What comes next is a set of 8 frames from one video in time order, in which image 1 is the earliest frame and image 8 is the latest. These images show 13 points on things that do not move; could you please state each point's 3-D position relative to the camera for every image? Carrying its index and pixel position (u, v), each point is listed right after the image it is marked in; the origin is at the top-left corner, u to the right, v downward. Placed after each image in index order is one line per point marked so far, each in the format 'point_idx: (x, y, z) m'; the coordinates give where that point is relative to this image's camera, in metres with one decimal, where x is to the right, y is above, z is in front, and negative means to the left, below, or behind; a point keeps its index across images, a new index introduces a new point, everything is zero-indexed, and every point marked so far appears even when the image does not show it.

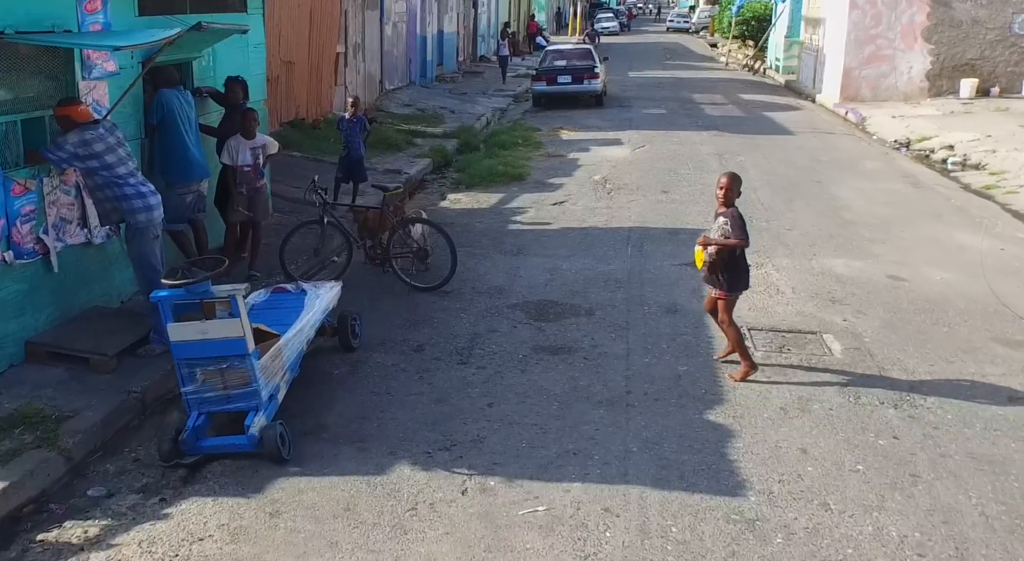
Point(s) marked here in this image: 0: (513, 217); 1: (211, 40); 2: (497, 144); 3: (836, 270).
0: (0.0, +0.7, +12.8) m
1: (-2.4, +1.9, +9.6) m
2: (-0.2, +2.2, +19.3) m
3: (+2.7, +0.1, +9.8) m
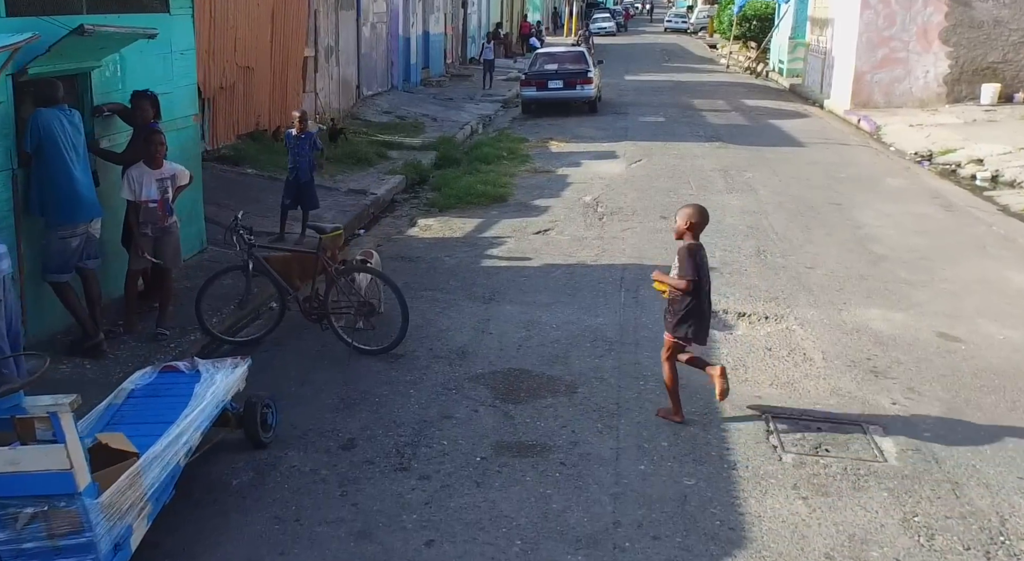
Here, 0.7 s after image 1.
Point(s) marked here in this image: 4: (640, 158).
0: (-0.2, +0.3, +11.1) m
1: (-2.6, +1.5, +7.8) m
2: (-0.5, +1.8, +17.6) m
3: (+2.4, -0.3, +8.1) m
4: (+1.8, +1.8, +17.2) m
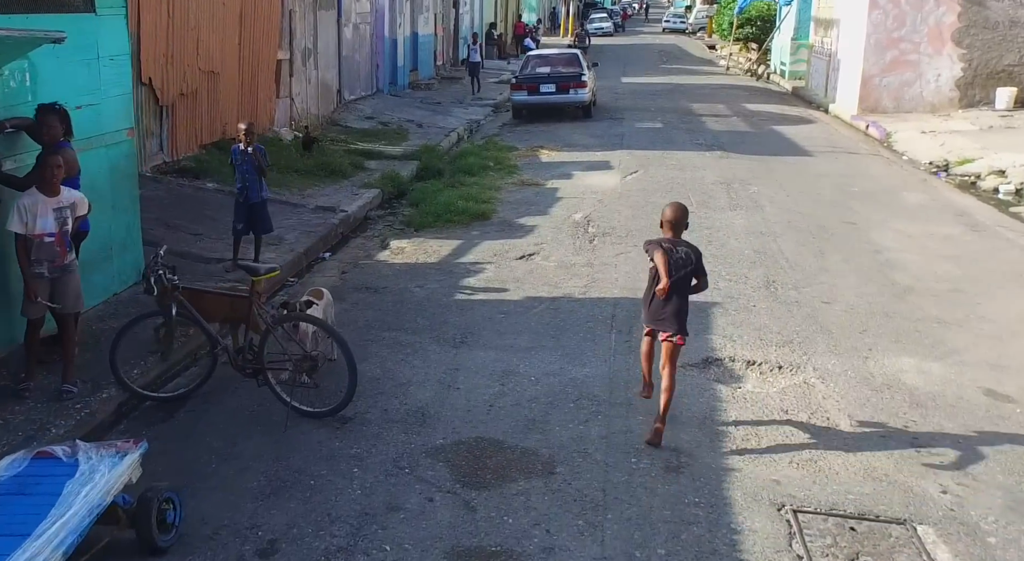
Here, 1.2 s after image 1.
0: (-0.4, 0.0, +9.9) m
1: (-2.8, +1.3, +6.6) m
2: (-0.6, +1.6, +16.4) m
3: (+2.3, -0.6, +6.9) m
4: (+1.7, +1.5, +16.0) m
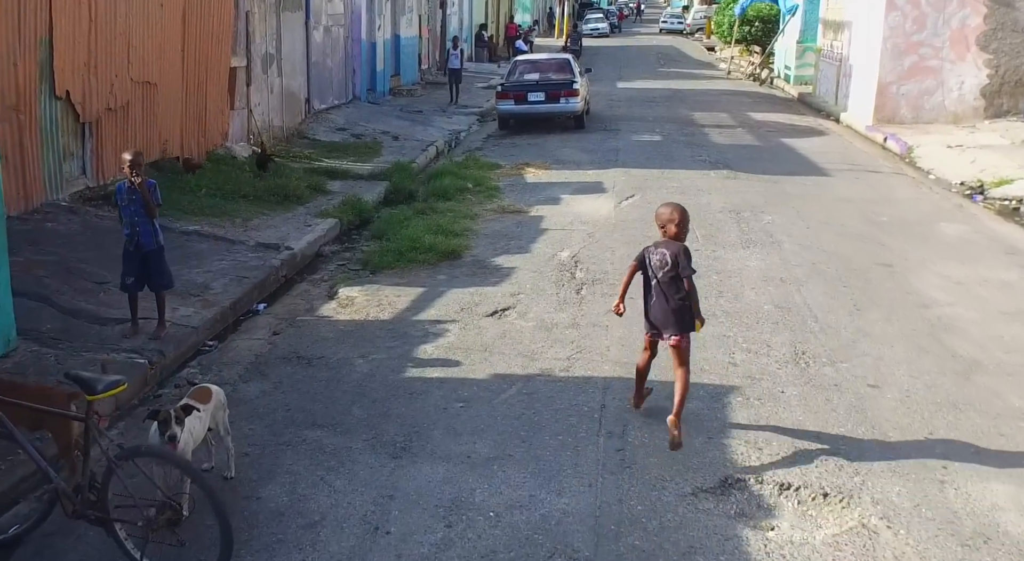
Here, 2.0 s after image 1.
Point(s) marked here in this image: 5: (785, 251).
0: (-0.6, -0.4, +8.0) m
1: (-3.0, +0.8, +4.7) m
2: (-0.9, +1.1, +14.5) m
3: (+2.1, -1.0, +5.0) m
4: (+1.4, +1.0, +14.1) m
5: (+2.4, +0.3, +10.7) m
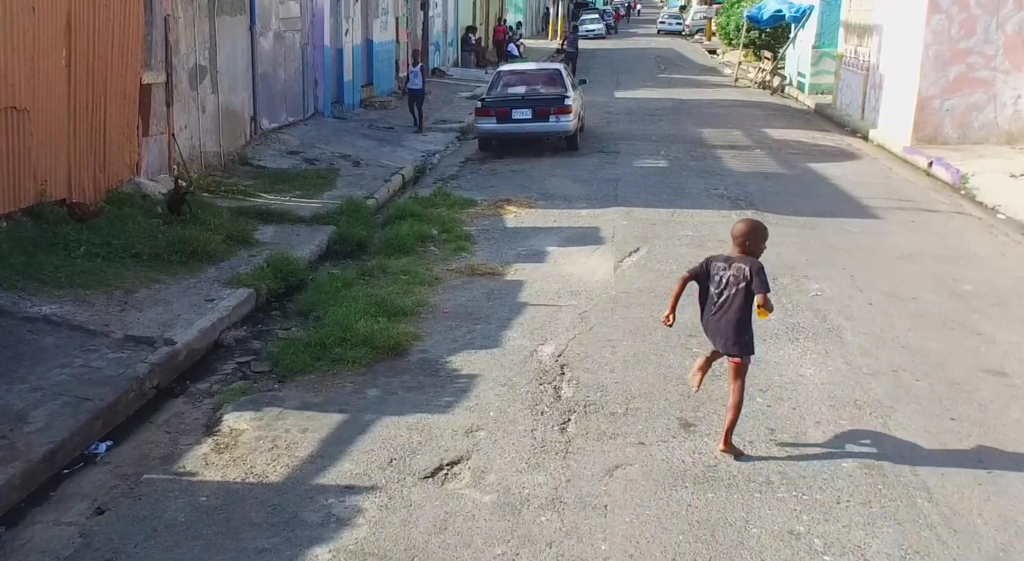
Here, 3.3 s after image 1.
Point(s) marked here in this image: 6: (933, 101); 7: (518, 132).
0: (-0.8, -1.1, +5.1) m
1: (-3.3, +0.1, +1.8) m
2: (-1.1, +0.4, +11.6) m
3: (+1.8, -1.7, +2.1) m
4: (+1.2, +0.3, +11.2) m
5: (+2.2, -0.4, +7.7) m
6: (+6.4, +2.7, +17.9) m
7: (+0.1, +2.2, +18.0) m
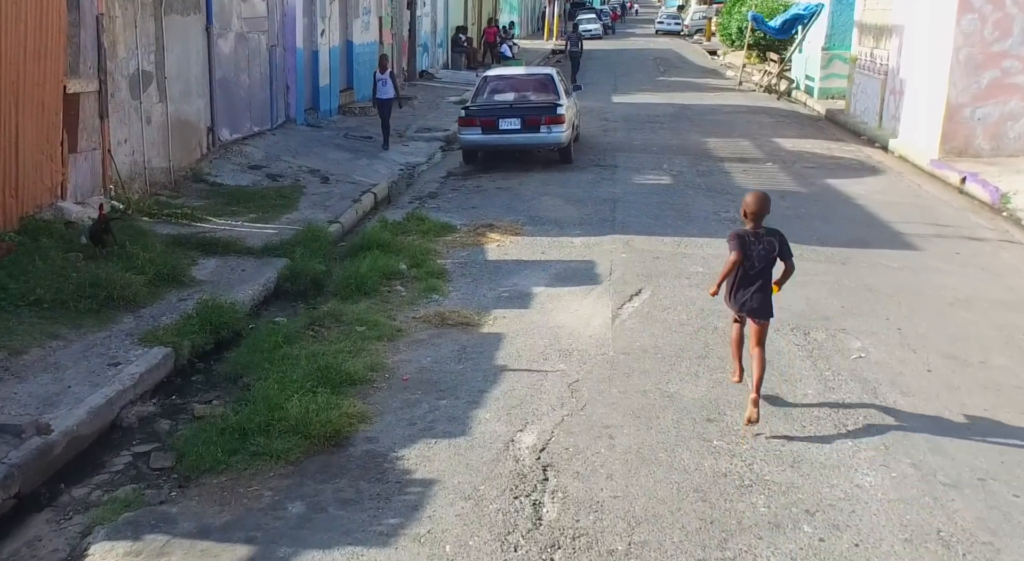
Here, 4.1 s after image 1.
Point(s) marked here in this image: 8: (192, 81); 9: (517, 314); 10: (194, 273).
0: (-1.0, -1.5, +3.3) m
1: (-3.4, -0.2, +0.1) m
2: (-1.3, 0.0, +9.9) m
3: (+1.7, -2.1, +0.4) m
4: (+1.0, 0.0, +9.5) m
5: (+2.0, -0.8, +6.0) m
6: (+6.2, +2.3, +16.2) m
7: (-0.1, +1.9, +16.3) m
8: (-4.0, +2.5, +14.9) m
9: (0.0, -0.2, +8.9) m
10: (-2.7, +0.1, +10.1) m
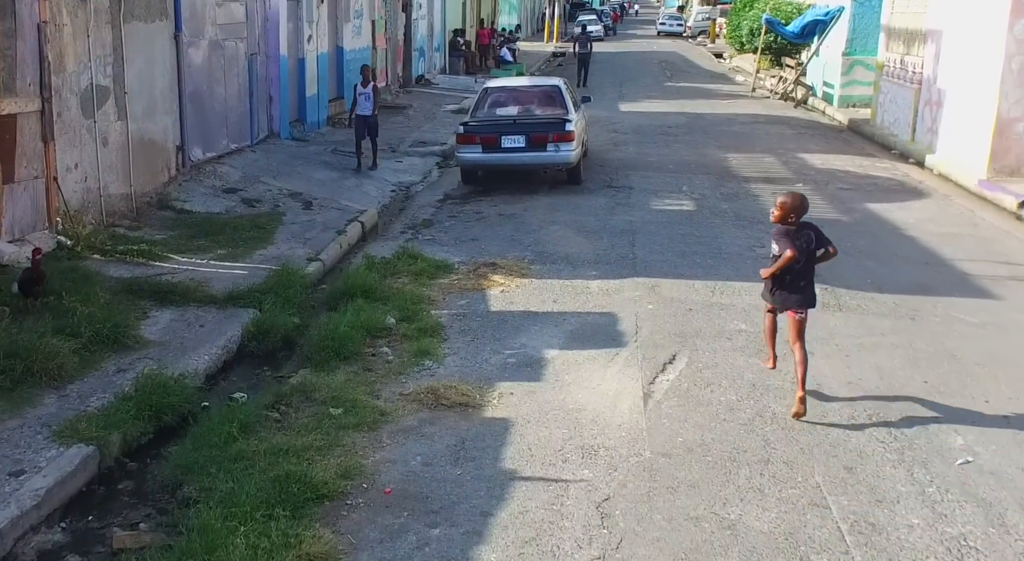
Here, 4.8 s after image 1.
0: (-0.9, -1.9, +1.7) m
1: (-3.3, -0.7, -1.5) m
2: (-1.3, -0.4, +8.3) m
3: (+1.8, -2.5, -1.2) m
4: (+1.1, -0.4, +7.9) m
5: (+2.1, -1.2, +4.4) m
6: (+6.2, +1.9, +14.6) m
7: (0.0, +1.5, +14.7) m
8: (-3.9, +2.1, +13.4) m
9: (+0.1, -0.7, +7.3) m
10: (-2.7, -0.3, +8.5) m
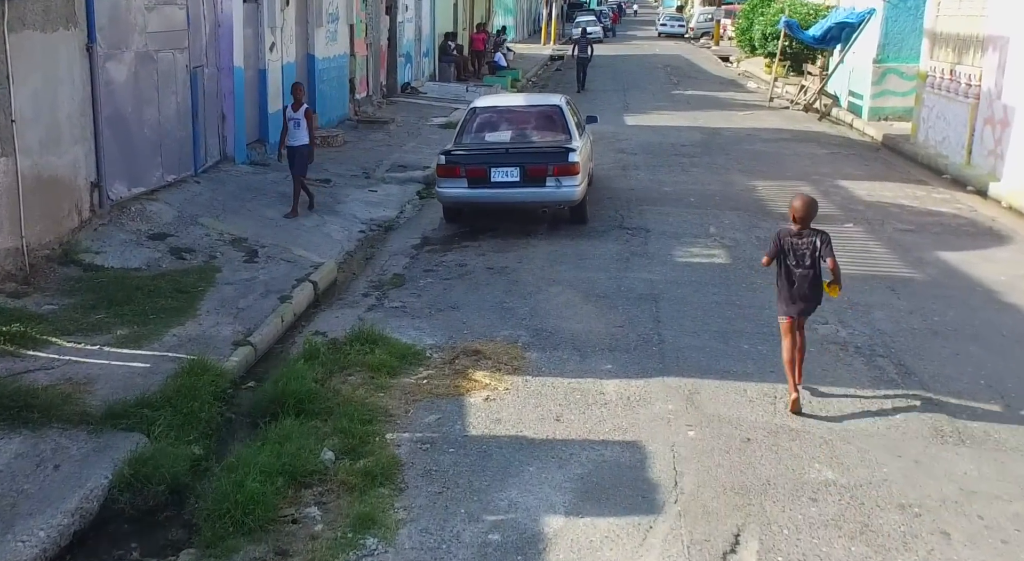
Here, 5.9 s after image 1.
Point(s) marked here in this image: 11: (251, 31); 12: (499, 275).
0: (-1.0, -2.5, -0.8) m
1: (-3.4, -1.3, -4.1) m
2: (-1.3, -1.0, +5.7) m
3: (+1.7, -3.1, -3.8) m
4: (+1.0, -1.1, +5.3) m
5: (+2.0, -1.8, +1.9) m
6: (+6.1, +1.3, +12.1) m
7: (-0.1, +0.8, +12.1) m
8: (-4.0, +1.4, +10.8) m
9: (0.0, -1.3, +4.7) m
10: (-2.7, -1.0, +5.9) m
11: (-3.6, +3.4, +16.4) m
12: (-0.1, 0.0, +10.4) m
